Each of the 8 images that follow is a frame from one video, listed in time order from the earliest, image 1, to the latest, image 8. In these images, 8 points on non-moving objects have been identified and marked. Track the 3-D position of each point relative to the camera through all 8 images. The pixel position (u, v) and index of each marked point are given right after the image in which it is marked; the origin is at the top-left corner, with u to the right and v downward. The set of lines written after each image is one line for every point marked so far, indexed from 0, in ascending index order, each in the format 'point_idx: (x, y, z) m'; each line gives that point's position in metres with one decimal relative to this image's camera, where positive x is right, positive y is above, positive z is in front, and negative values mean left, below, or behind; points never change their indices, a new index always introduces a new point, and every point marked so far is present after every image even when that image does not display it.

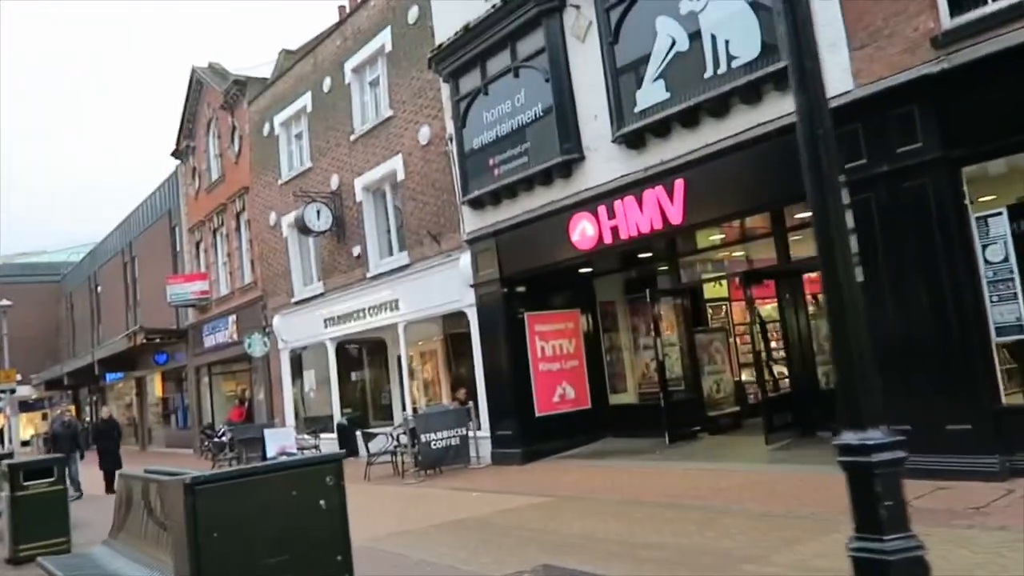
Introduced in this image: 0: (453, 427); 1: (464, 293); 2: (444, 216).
0: (-1.0, -2.4, +13.4) m
1: (-0.9, -0.1, +14.3) m
2: (-1.3, +1.4, +15.0) m
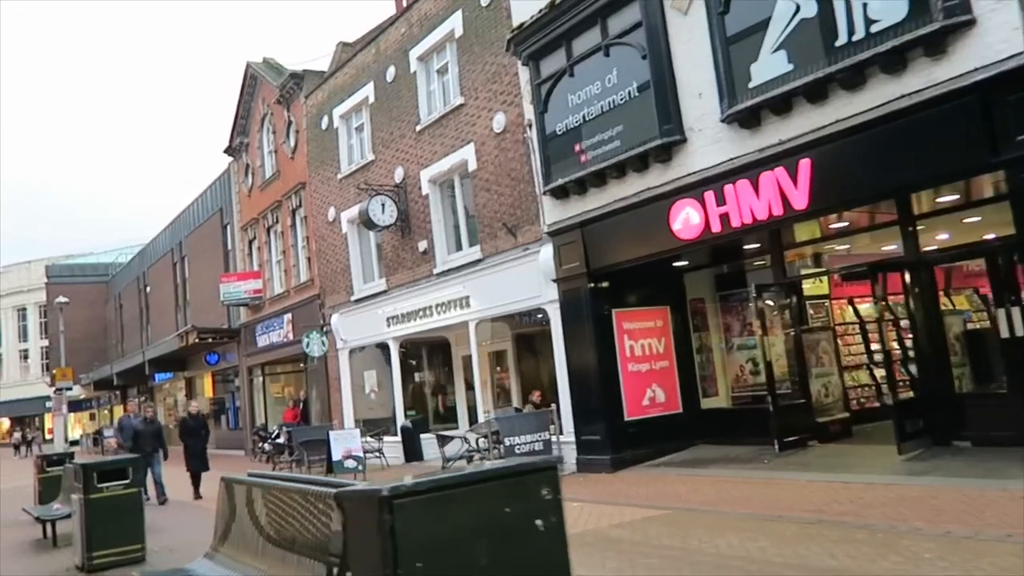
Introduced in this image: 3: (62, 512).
0: (+0.4, -2.3, +12.5) m
1: (+0.6, 0.0, +13.5) m
2: (+0.2, +1.5, +14.2) m
3: (-6.1, -3.0, +10.5) m
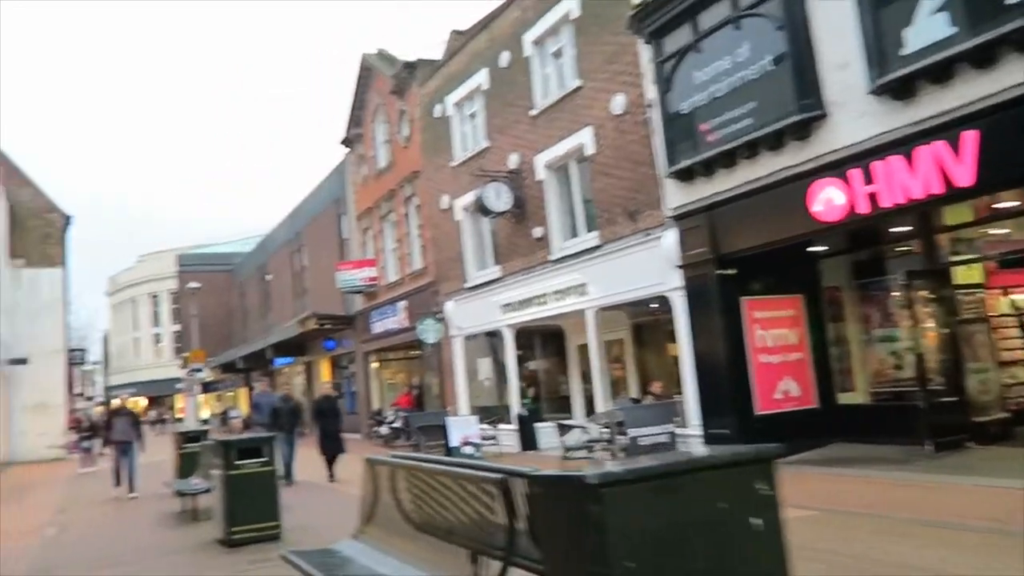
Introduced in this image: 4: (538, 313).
0: (+2.3, -2.1, +12.1) m
1: (+2.6, +0.2, +13.0) m
2: (+2.3, +1.7, +13.7) m
3: (-4.4, -2.8, +11.0) m
4: (+0.6, -0.5, +16.8) m
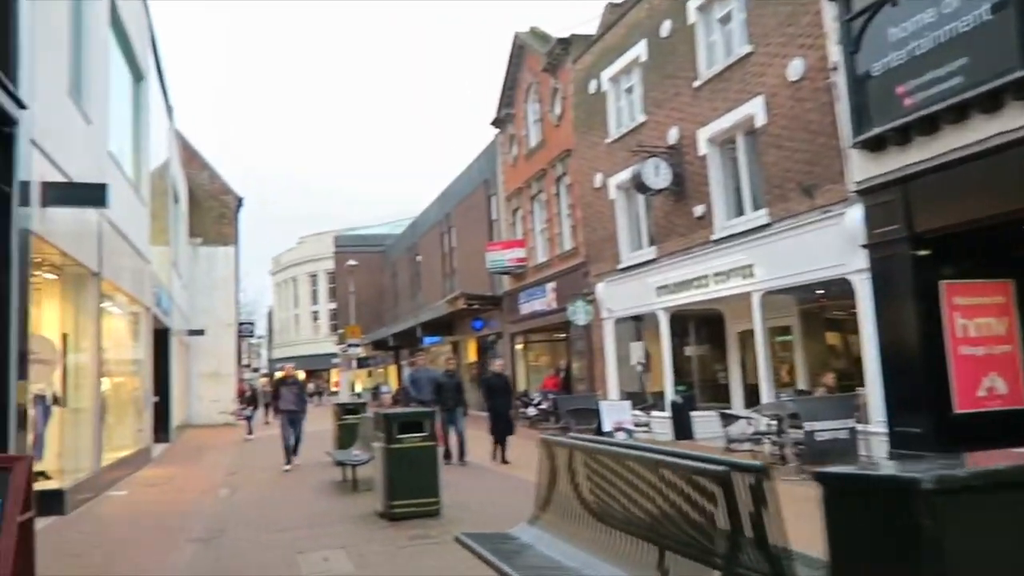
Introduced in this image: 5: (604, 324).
0: (+4.6, -1.9, +11.0) m
1: (+5.1, +0.5, +11.8) m
2: (+5.0, +2.0, +12.6) m
3: (-2.2, -2.4, +11.1) m
4: (+3.8, -0.2, +15.9) m
5: (+2.3, -0.9, +19.9) m
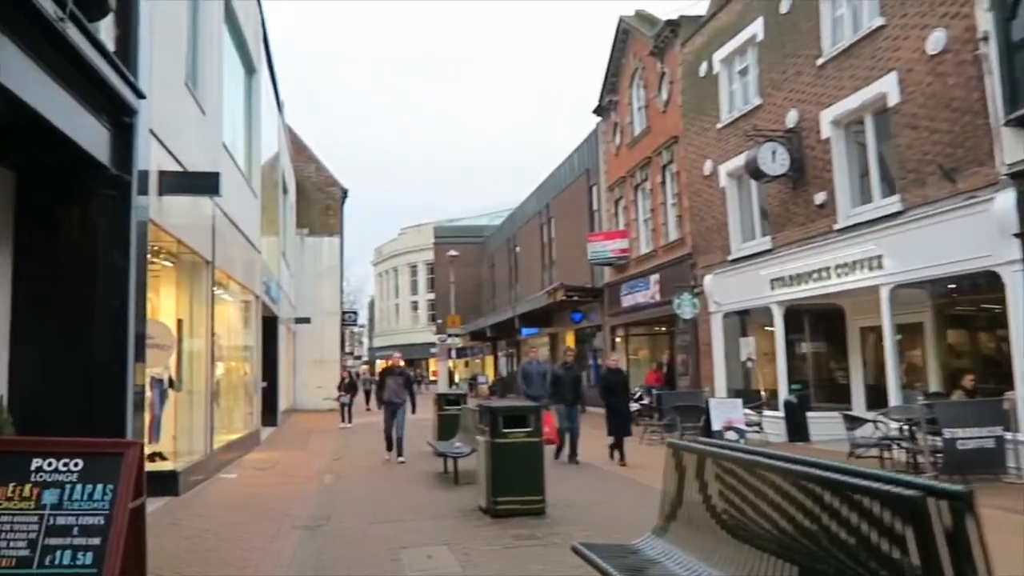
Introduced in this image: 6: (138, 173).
0: (+6.1, -1.8, +10.0) m
1: (+6.6, +0.6, +10.6) m
2: (+6.6, +2.1, +11.4) m
3: (-0.7, -2.3, +10.9) m
4: (+5.8, 0.0, +14.9) m
5: (+4.9, -0.7, +19.0) m
6: (-4.1, +1.3, +8.7) m
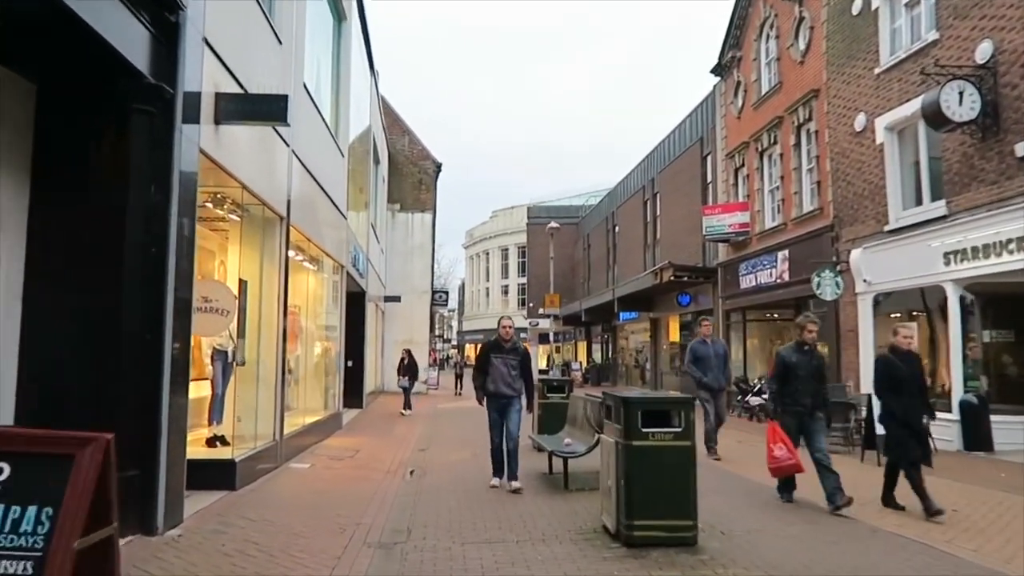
0: (+7.3, -1.5, +7.1) m
1: (+8.0, +0.9, +7.6) m
2: (+8.1, +2.4, +8.4) m
3: (+0.7, -1.8, +8.8) m
4: (+7.7, +0.4, +12.0) m
5: (+7.2, -0.2, +16.2) m
6: (-2.9, +1.7, +6.9) m
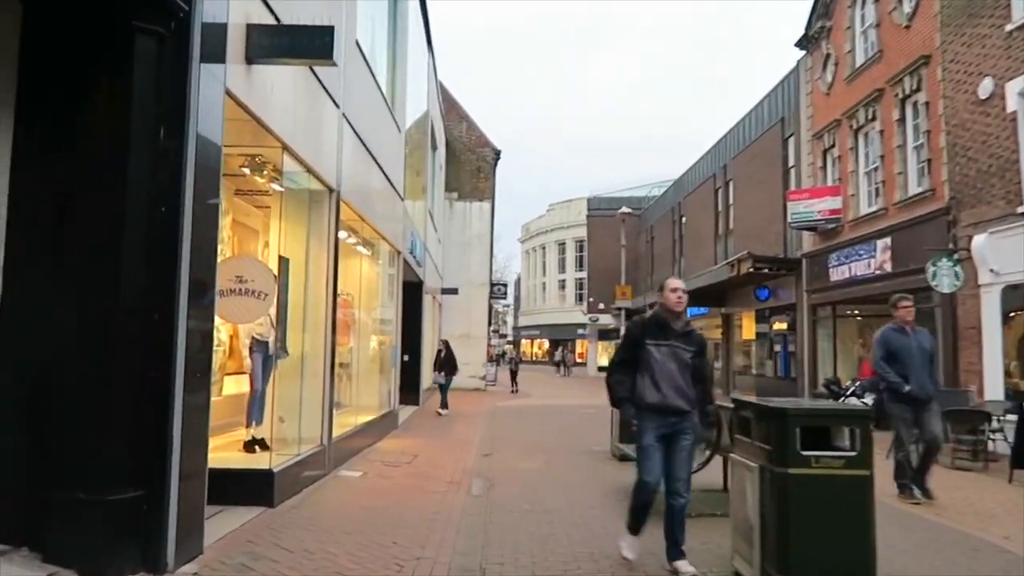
0: (+8.0, -1.3, +5.0) m
1: (+8.8, +1.0, +5.5) m
2: (+8.9, +2.6, +6.2) m
3: (+1.6, -1.6, +7.2) m
4: (+8.7, +0.5, +9.9) m
5: (+8.5, -0.1, +14.1) m
6: (-2.2, +1.9, +5.6) m
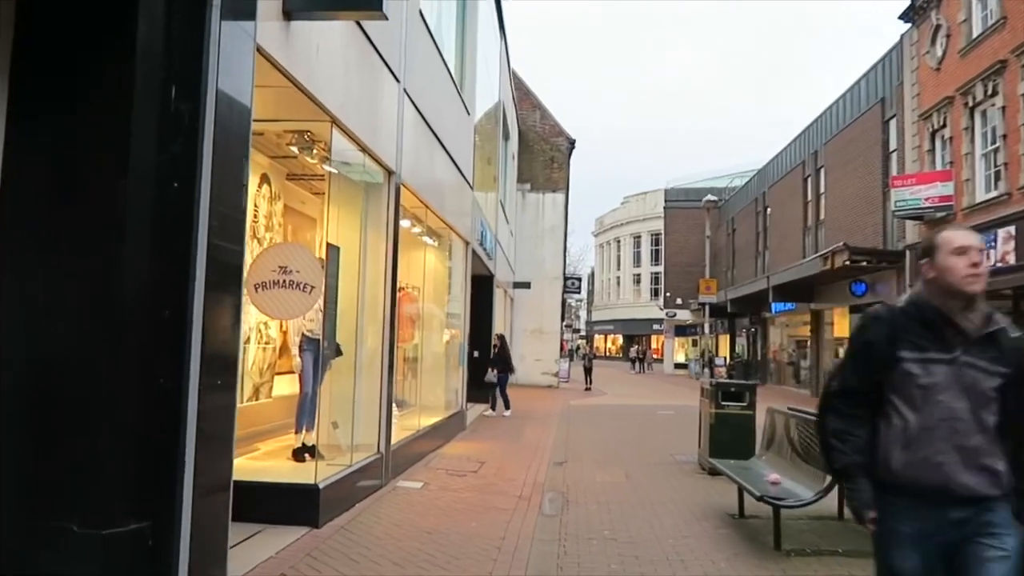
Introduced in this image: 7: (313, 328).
0: (+8.4, -1.3, +3.2) m
1: (+9.2, +1.0, +3.6) m
2: (+9.4, +2.6, +4.3) m
3: (+2.2, -1.6, +6.0) m
4: (+9.6, +0.6, +8.0) m
5: (+9.8, 0.0, +12.2) m
6: (-1.7, +2.0, +4.7) m
7: (-2.0, -0.4, +7.7) m
